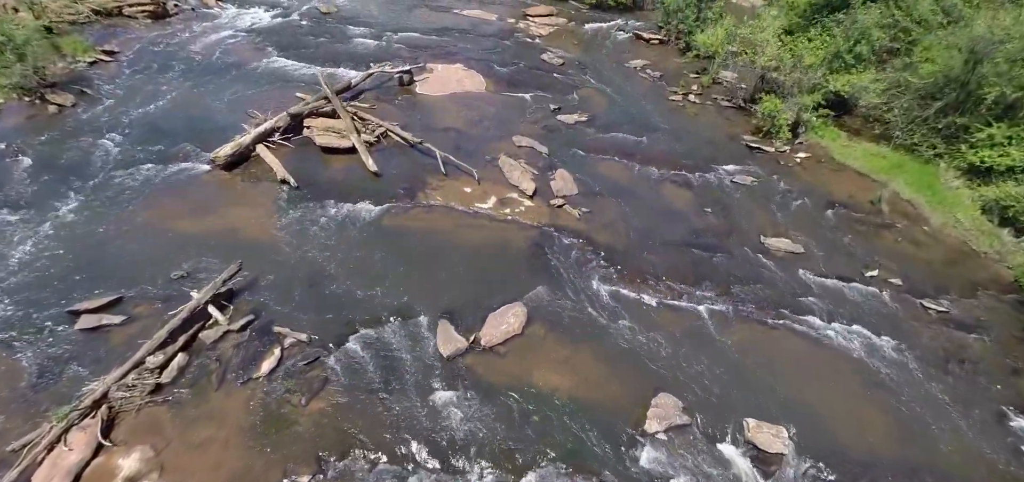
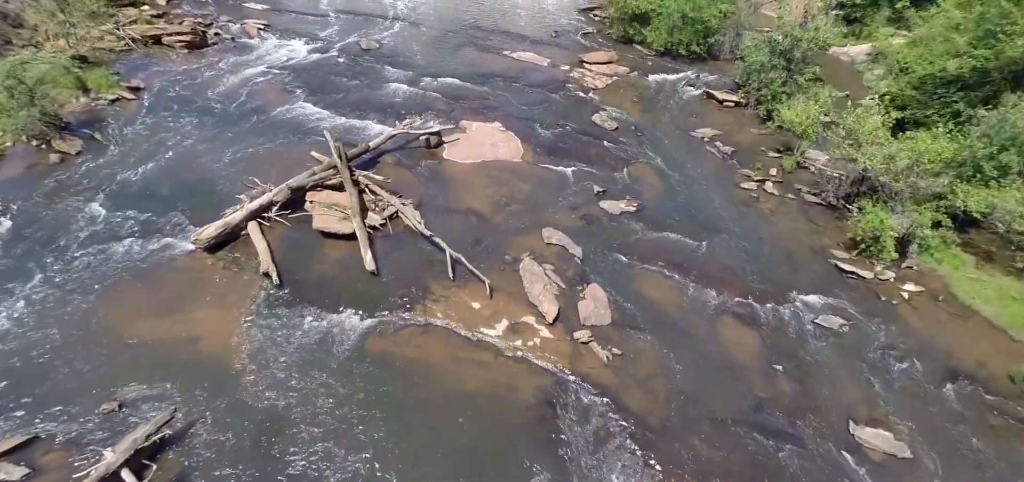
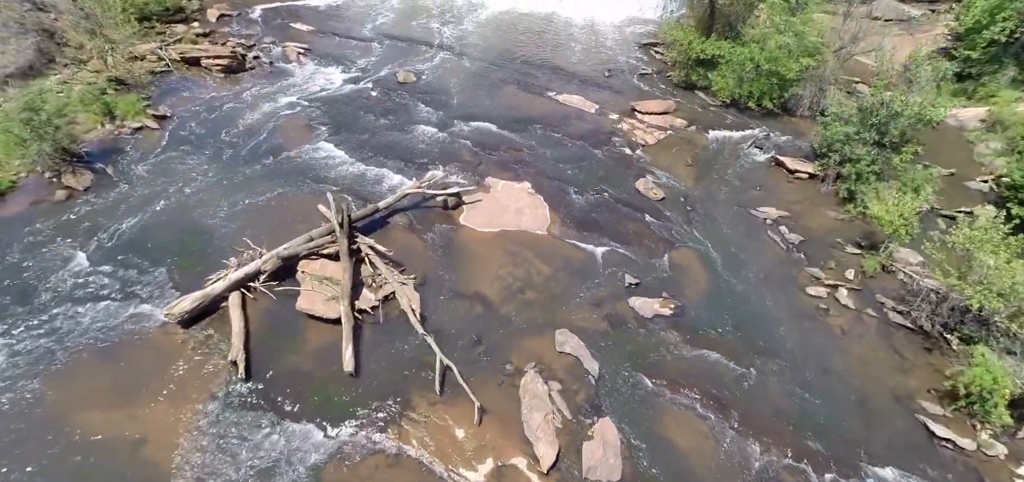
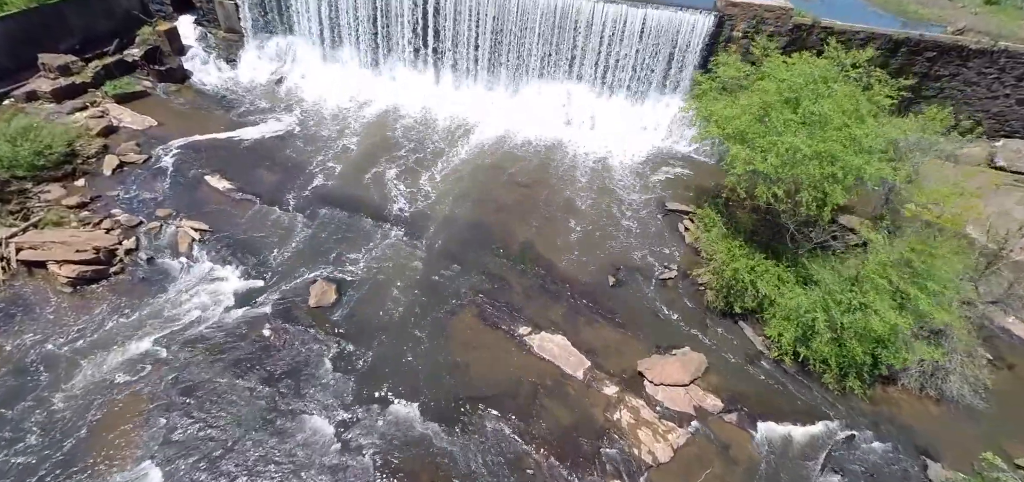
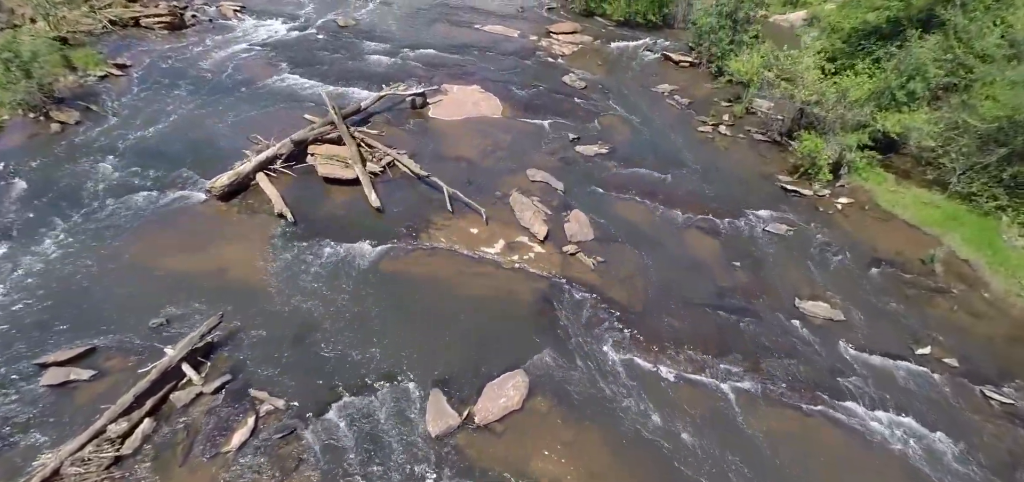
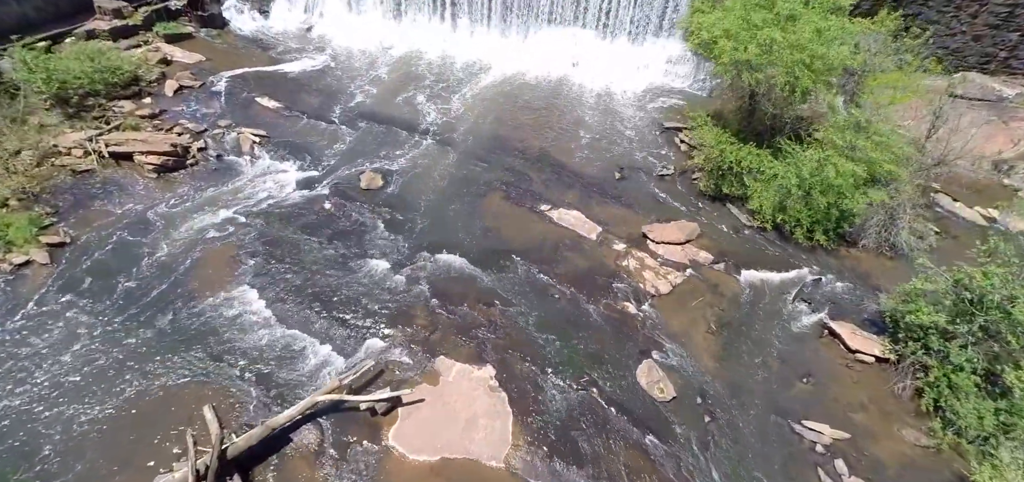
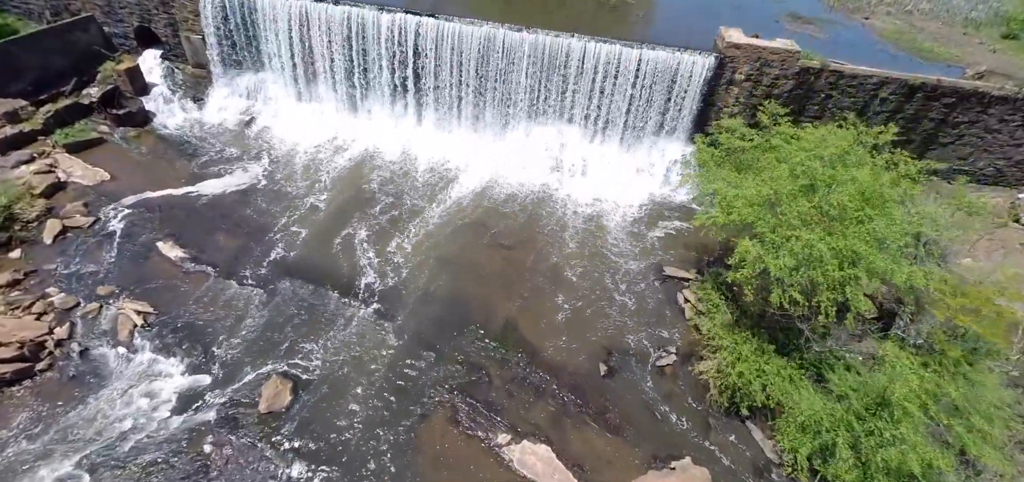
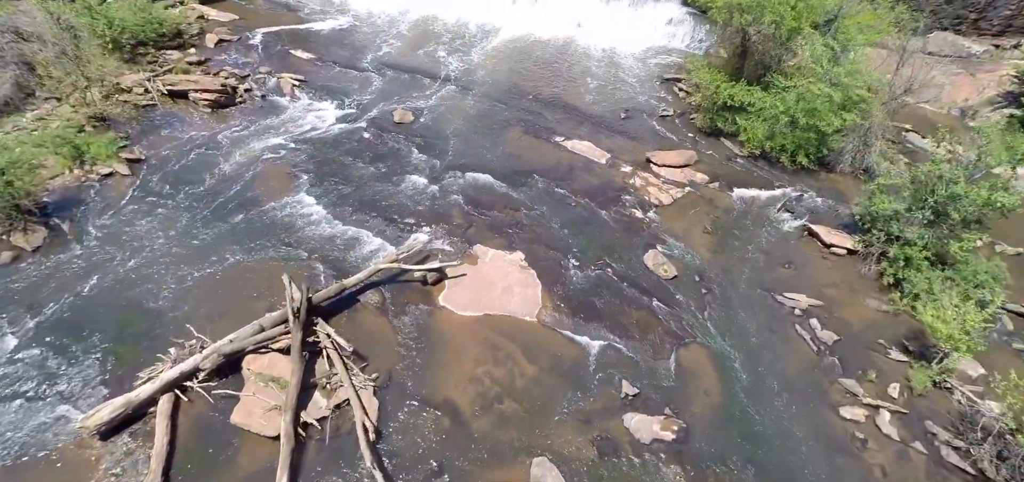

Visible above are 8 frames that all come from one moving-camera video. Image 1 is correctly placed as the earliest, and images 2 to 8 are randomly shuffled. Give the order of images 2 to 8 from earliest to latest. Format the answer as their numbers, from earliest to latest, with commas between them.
5, 2, 3, 8, 6, 4, 7
